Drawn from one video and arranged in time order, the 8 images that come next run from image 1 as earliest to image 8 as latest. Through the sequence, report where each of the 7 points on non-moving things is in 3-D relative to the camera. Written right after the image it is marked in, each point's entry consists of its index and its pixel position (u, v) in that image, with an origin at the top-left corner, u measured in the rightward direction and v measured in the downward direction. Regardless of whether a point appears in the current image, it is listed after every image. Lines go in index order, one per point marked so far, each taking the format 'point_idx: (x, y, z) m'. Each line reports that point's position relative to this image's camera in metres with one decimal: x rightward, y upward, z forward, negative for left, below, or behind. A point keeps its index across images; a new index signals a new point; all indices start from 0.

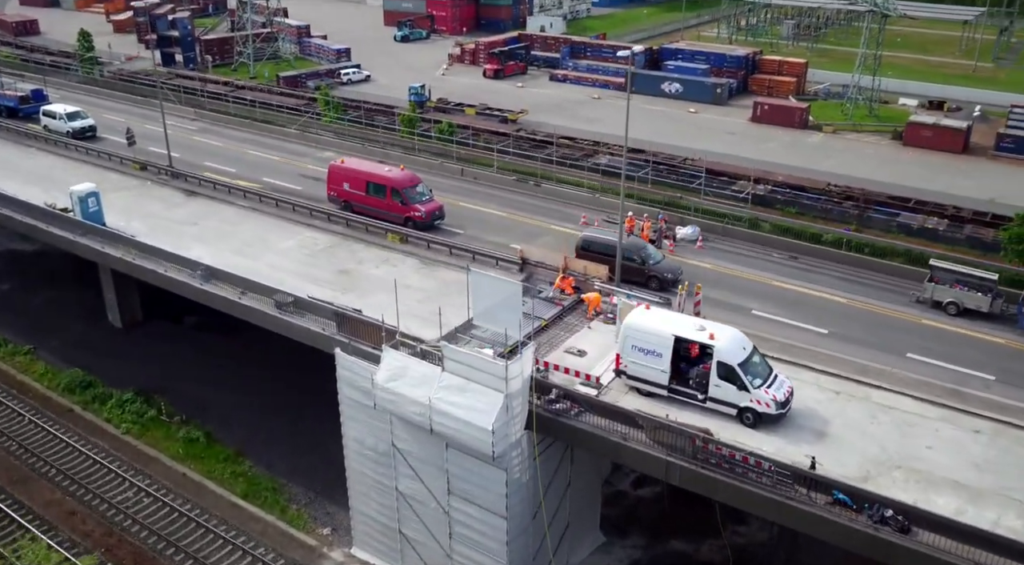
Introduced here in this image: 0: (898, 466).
0: (+8.2, -3.9, +18.3) m
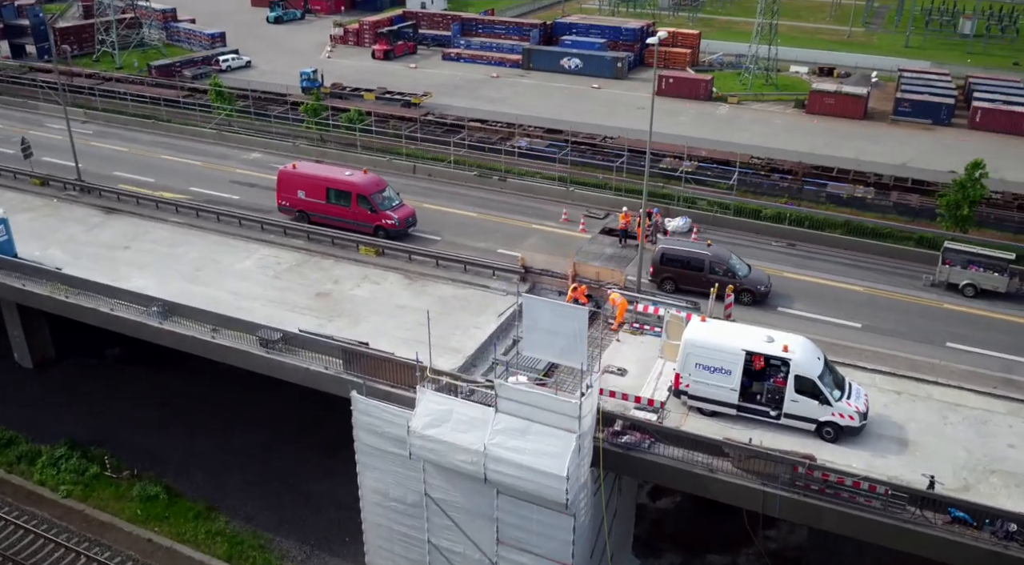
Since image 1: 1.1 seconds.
0: (+9.6, -3.8, +17.4) m
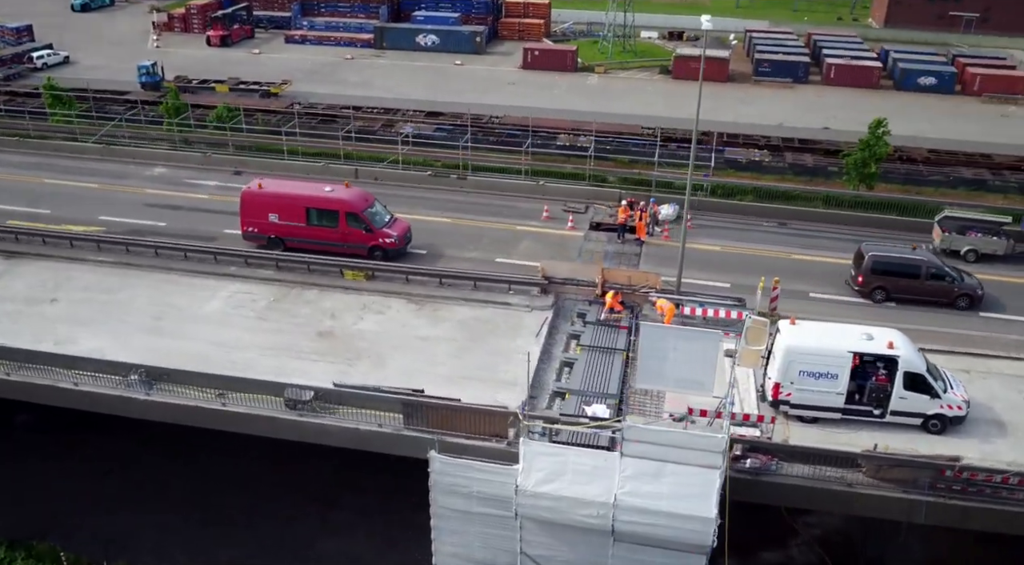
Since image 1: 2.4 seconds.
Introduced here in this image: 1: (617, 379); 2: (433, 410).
0: (+11.6, -3.3, +17.6) m
1: (+2.3, -2.1, +18.9) m
2: (-1.5, -2.4, +16.7) m
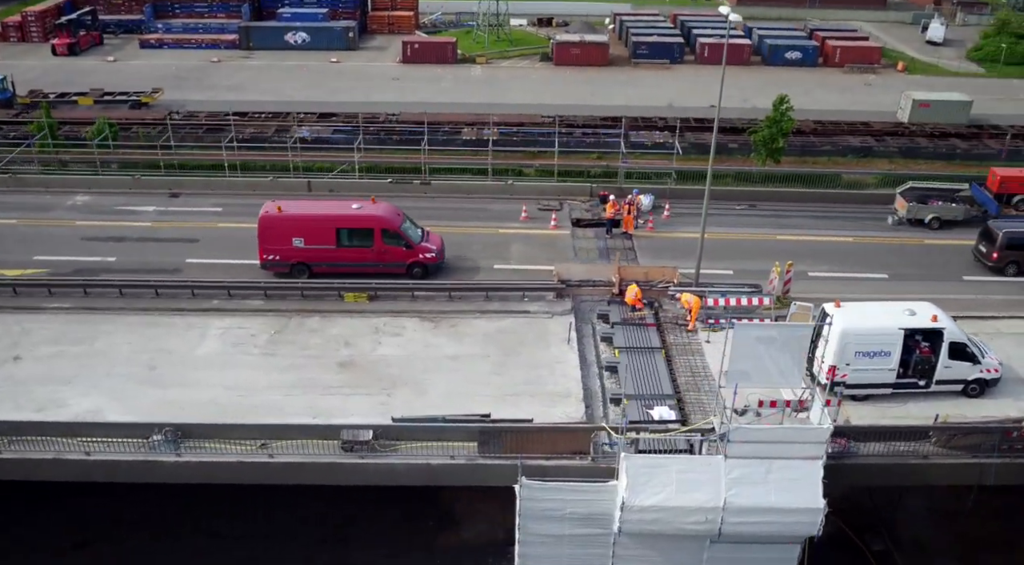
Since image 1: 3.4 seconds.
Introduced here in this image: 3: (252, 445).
0: (+12.7, -2.4, +19.0) m
1: (+3.3, -2.0, +18.7) m
2: (0.0, -2.7, +15.9) m
3: (-4.8, -3.0, +16.3) m
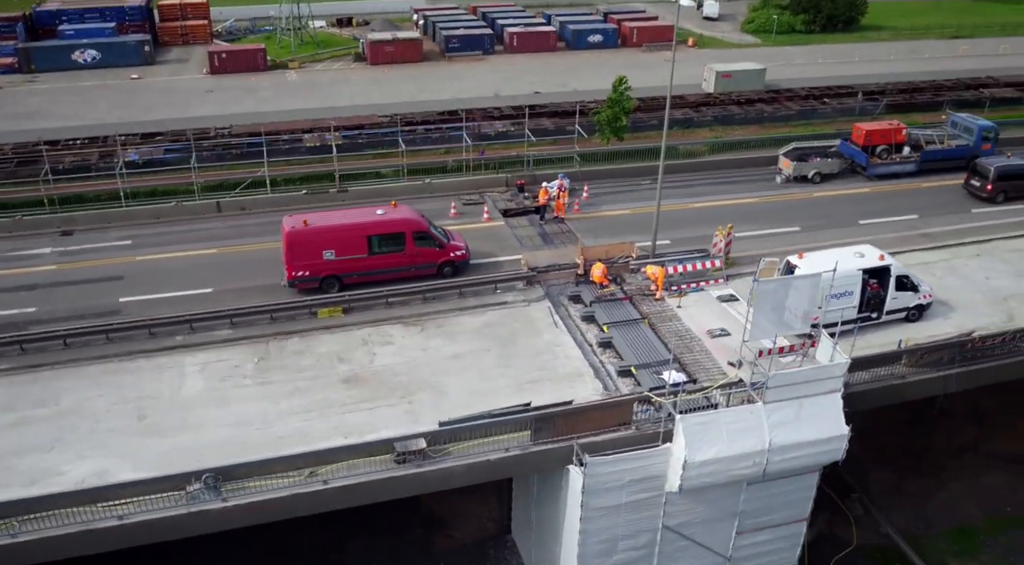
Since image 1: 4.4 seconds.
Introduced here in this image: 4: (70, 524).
0: (+12.4, -0.5, +22.4) m
1: (+3.3, -1.4, +19.8) m
2: (+0.9, -2.5, +16.4) m
3: (-3.8, -3.4, +15.6) m
4: (-7.3, -4.0, +14.6) m
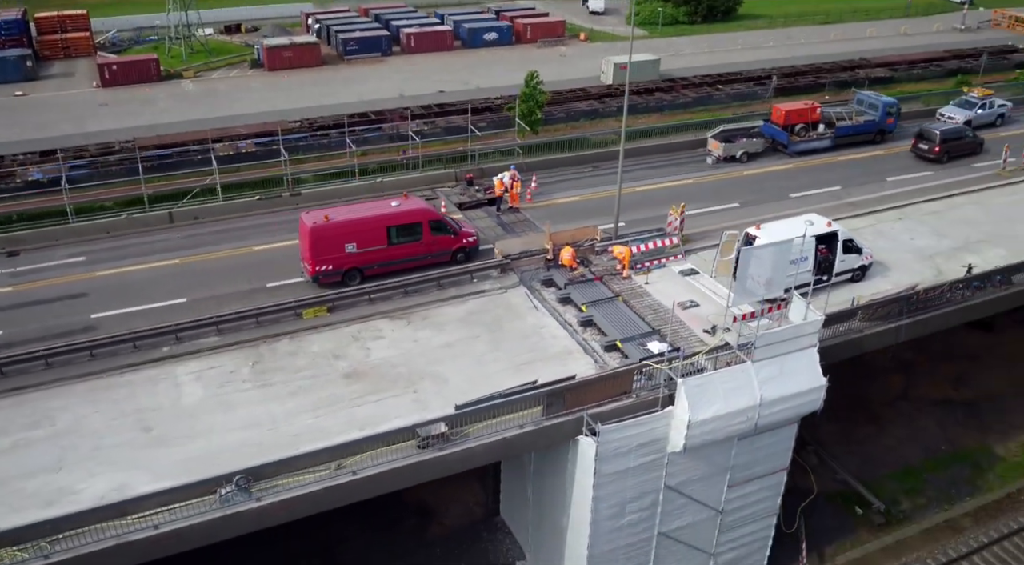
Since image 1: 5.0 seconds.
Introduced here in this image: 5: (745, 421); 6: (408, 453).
0: (+11.6, +0.7, +24.6) m
1: (+3.0, -0.9, +20.9) m
2: (+1.2, -2.1, +17.2) m
3: (-3.3, -3.4, +15.9) m
4: (-6.6, -4.2, +14.4) m
5: (+4.8, -2.8, +17.8) m
6: (-1.9, -3.2, +16.3) m
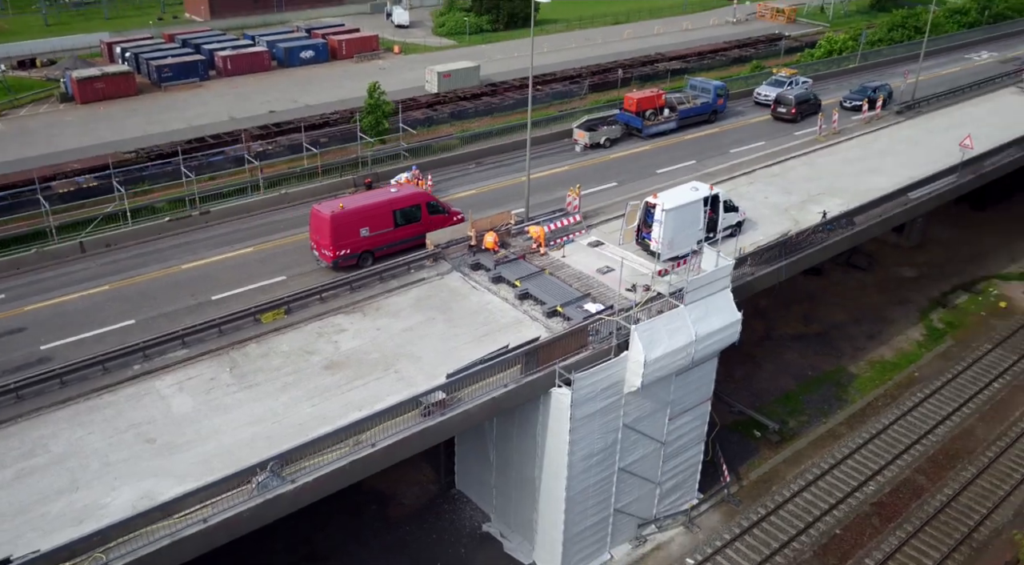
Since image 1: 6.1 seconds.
0: (+8.9, +2.3, +28.8) m
1: (+1.6, -0.1, +23.4) m
2: (+0.7, -1.5, +19.4) m
3: (-3.2, -3.2, +17.1) m
4: (-6.0, -4.3, +14.9) m
5: (+4.1, -1.7, +20.7) m
6: (-2.0, -2.8, +17.8) m
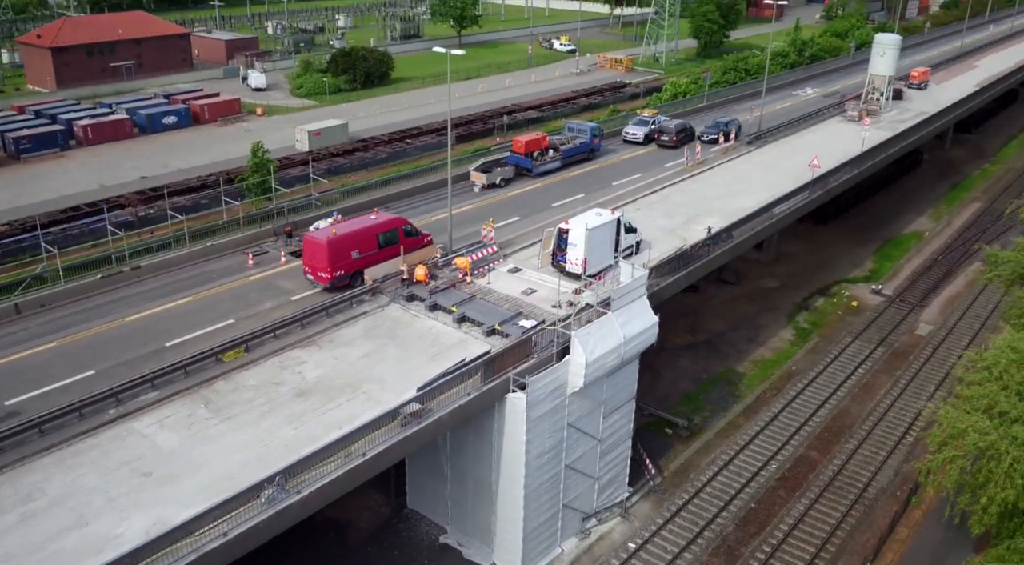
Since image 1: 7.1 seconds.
0: (+5.9, +1.9, +32.4) m
1: (-0.3, -0.7, +25.7) m
2: (-0.3, -1.9, +21.5) m
3: (-3.7, -3.7, +18.5) m
4: (-6.0, -4.9, +15.8) m
5: (+2.8, -2.0, +23.4) m
6: (-2.6, -3.3, +19.5) m
